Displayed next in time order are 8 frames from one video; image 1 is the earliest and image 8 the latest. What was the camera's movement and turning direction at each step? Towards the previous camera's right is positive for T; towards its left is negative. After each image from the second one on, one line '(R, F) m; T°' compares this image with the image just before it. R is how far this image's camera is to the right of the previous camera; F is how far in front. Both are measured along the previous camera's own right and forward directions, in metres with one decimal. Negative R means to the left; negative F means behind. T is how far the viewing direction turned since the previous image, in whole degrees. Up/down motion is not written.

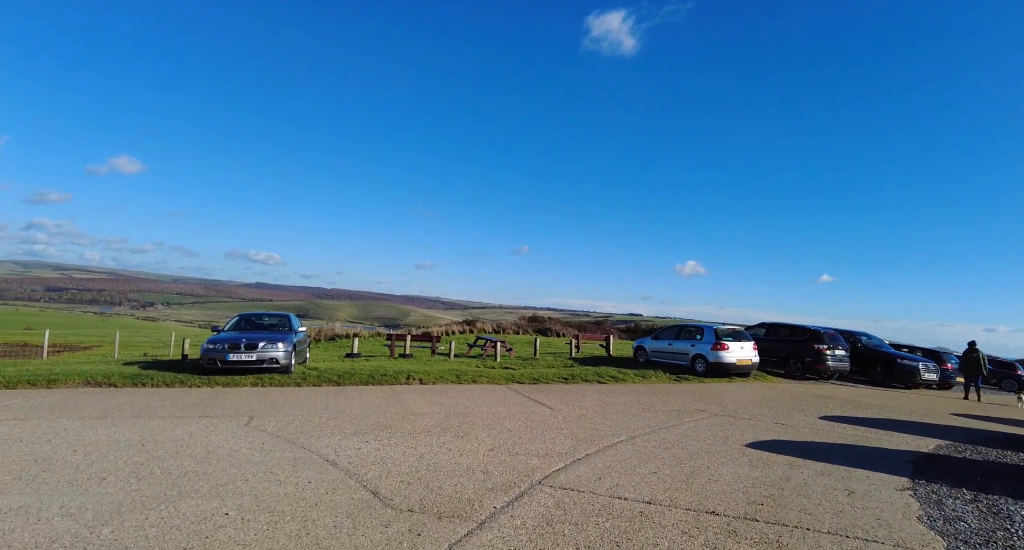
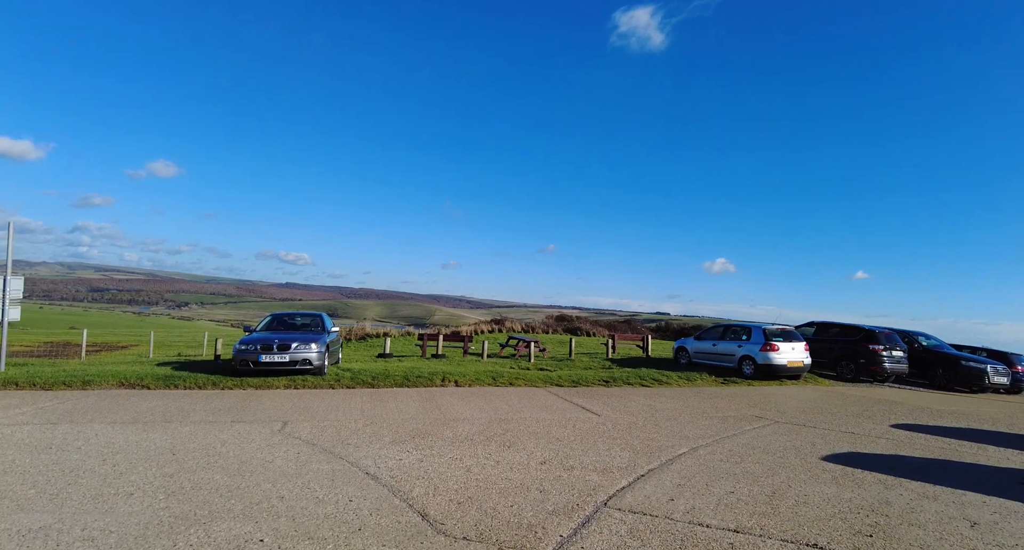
(-0.3, +0.5) m; -3°
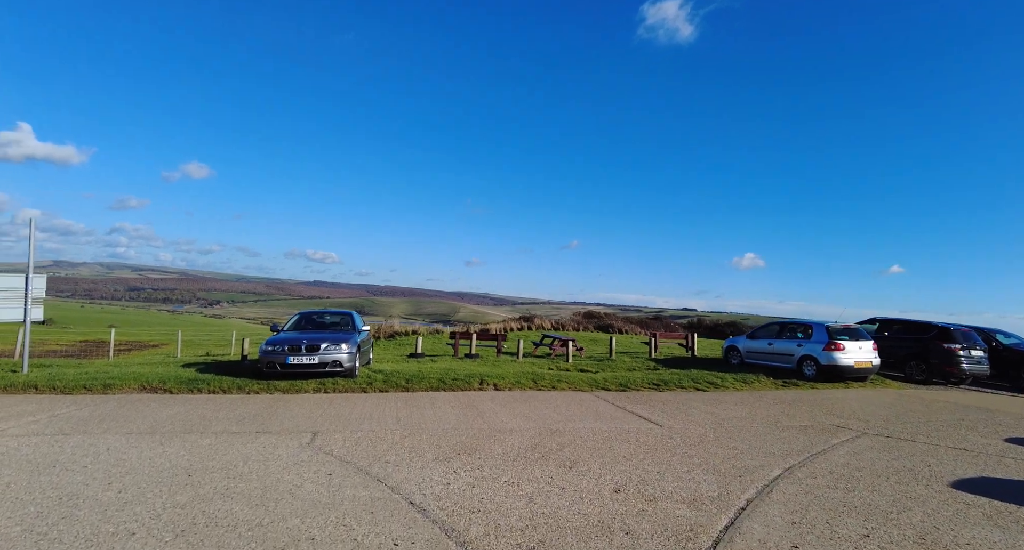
(-0.4, +0.8) m; -3°
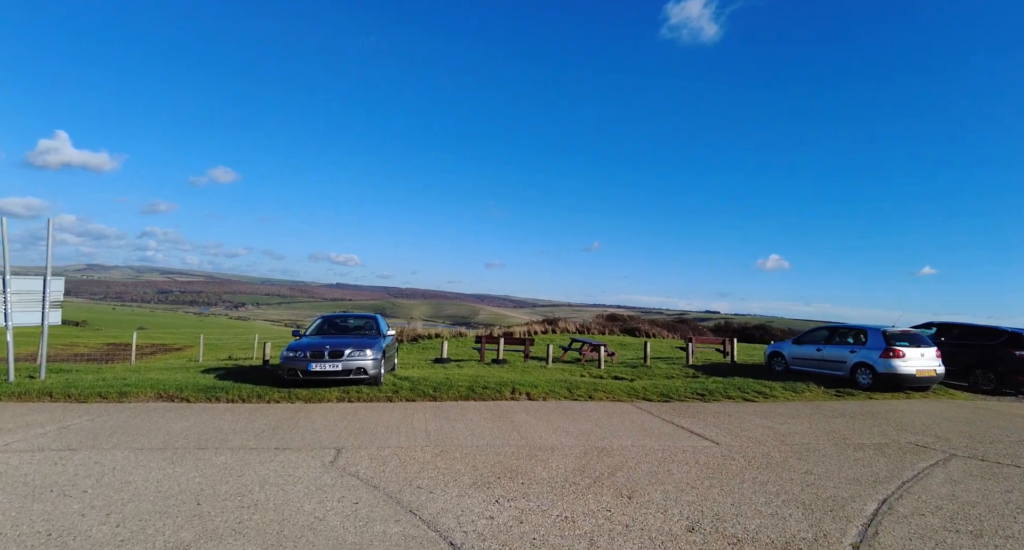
(-0.3, +0.6) m; -2°
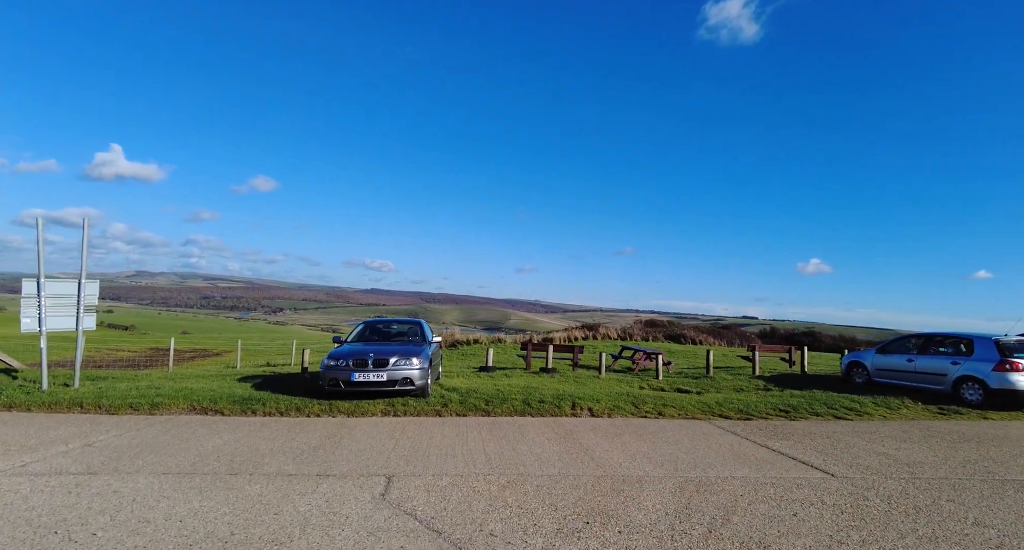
(-0.5, +0.9) m; -3°
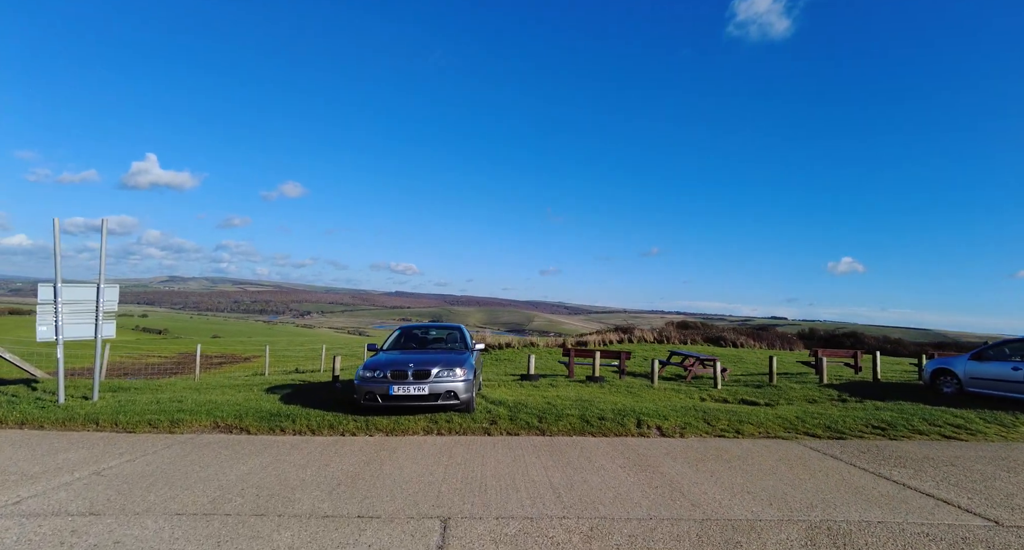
(-0.5, +0.9) m; -3°
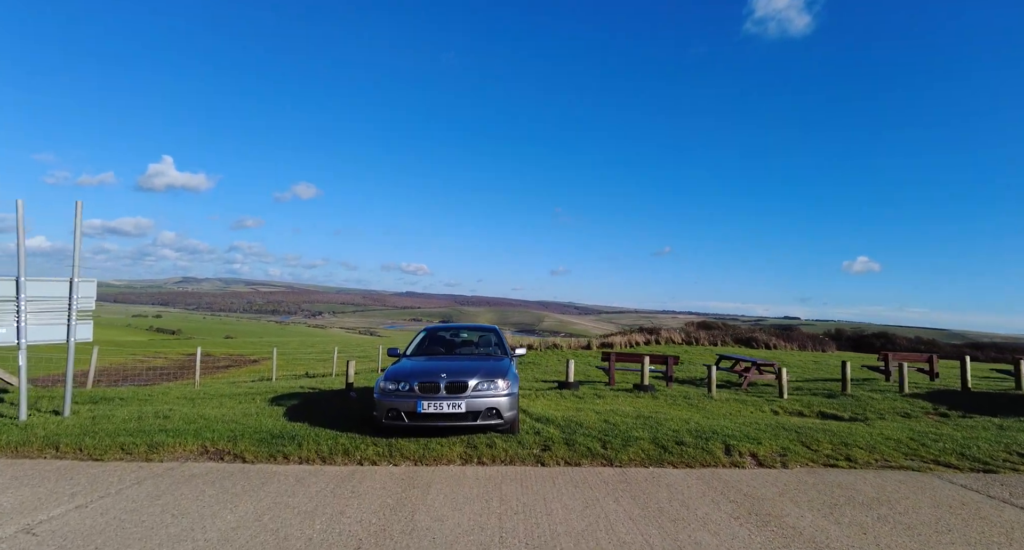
(-0.5, +1.4) m; -1°
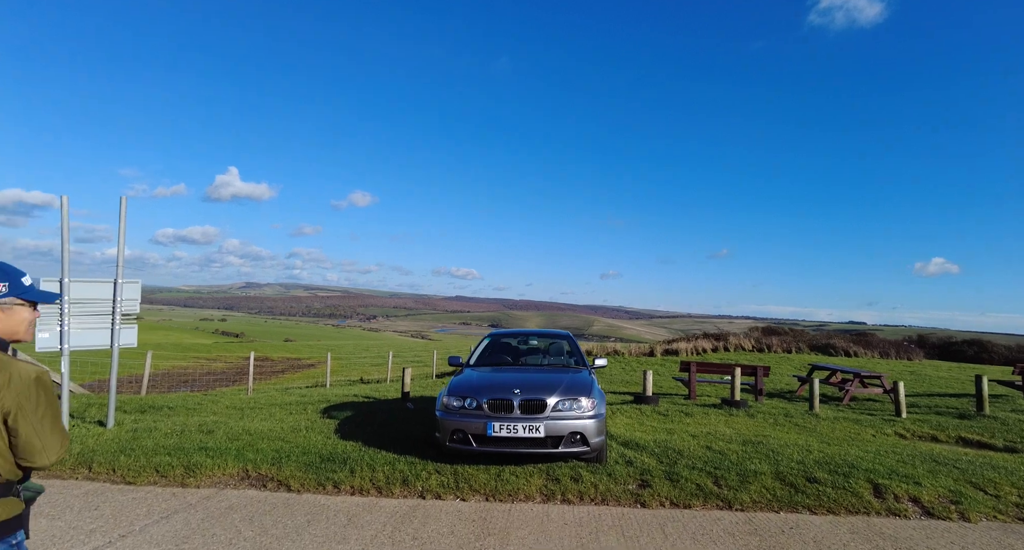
(-0.4, +1.0) m; -5°
